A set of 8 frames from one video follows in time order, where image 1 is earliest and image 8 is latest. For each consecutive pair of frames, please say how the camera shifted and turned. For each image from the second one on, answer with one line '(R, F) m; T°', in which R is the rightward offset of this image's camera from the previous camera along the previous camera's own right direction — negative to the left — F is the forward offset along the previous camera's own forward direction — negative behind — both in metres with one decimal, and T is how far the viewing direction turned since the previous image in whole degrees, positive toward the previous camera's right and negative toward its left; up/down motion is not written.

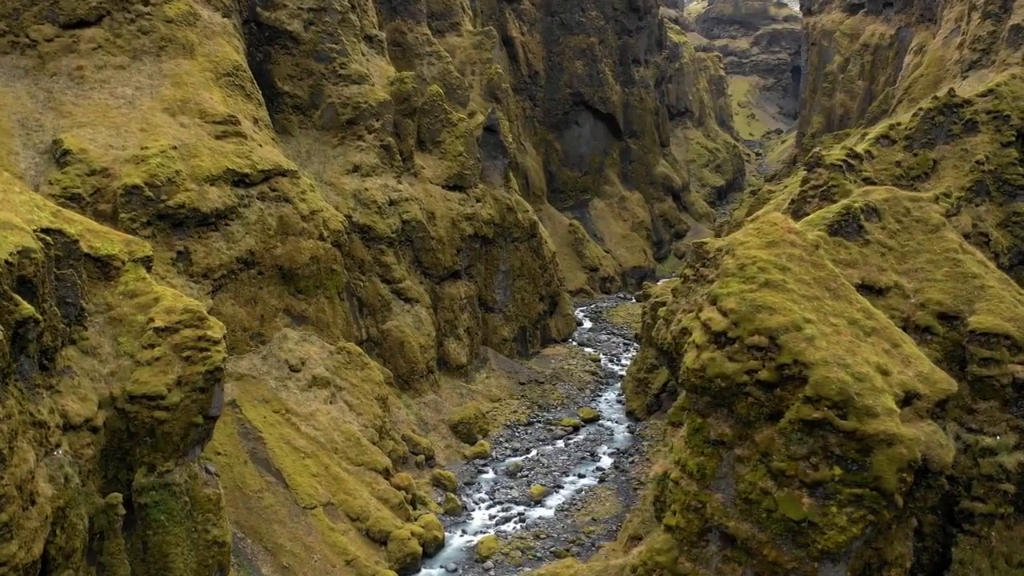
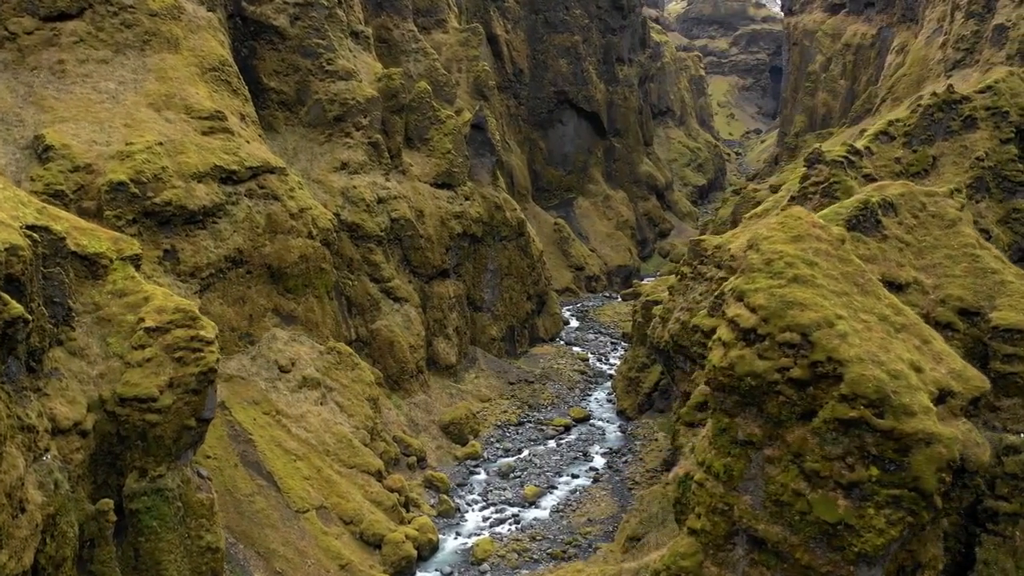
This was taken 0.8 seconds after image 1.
(-0.6, +0.4) m; +1°
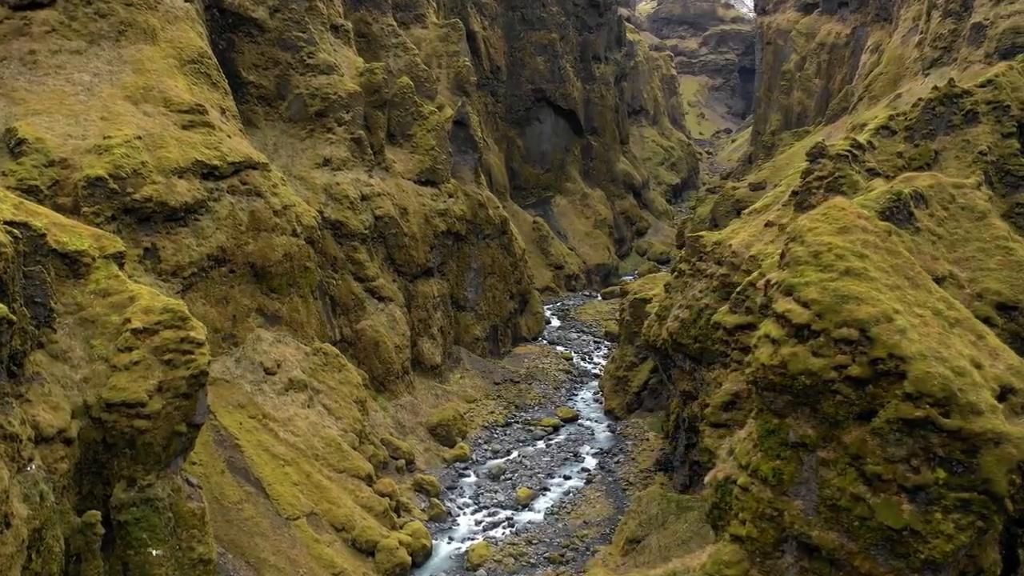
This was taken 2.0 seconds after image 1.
(-0.9, +0.7) m; +2°
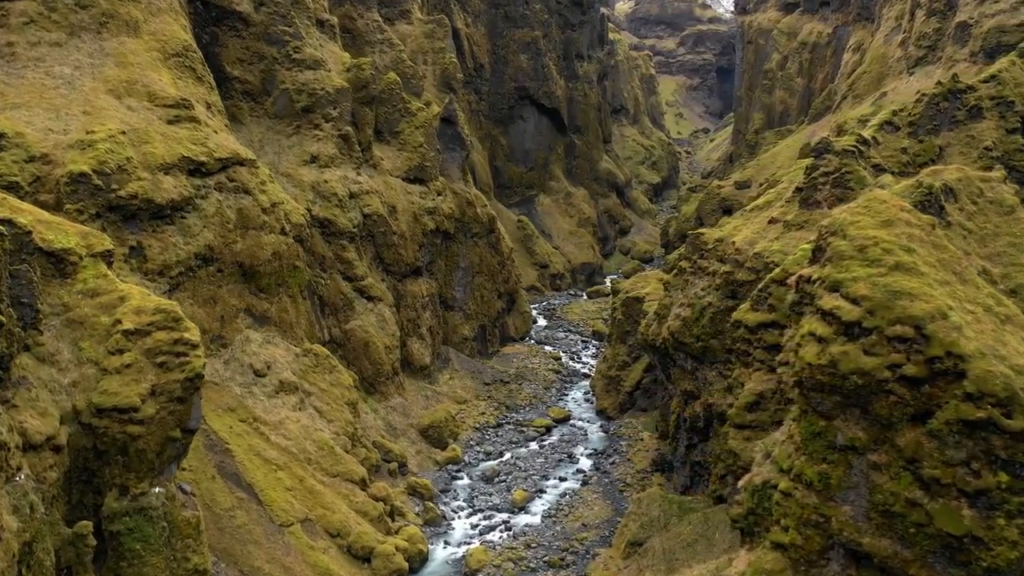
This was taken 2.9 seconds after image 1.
(-0.7, +0.6) m; +2°
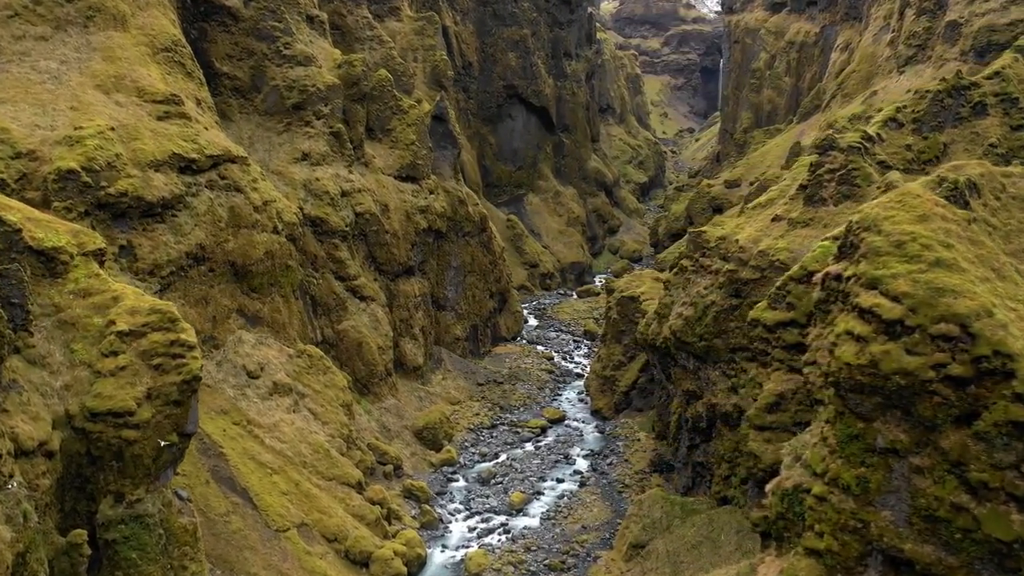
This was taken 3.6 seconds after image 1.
(-0.5, +0.4) m; +1°
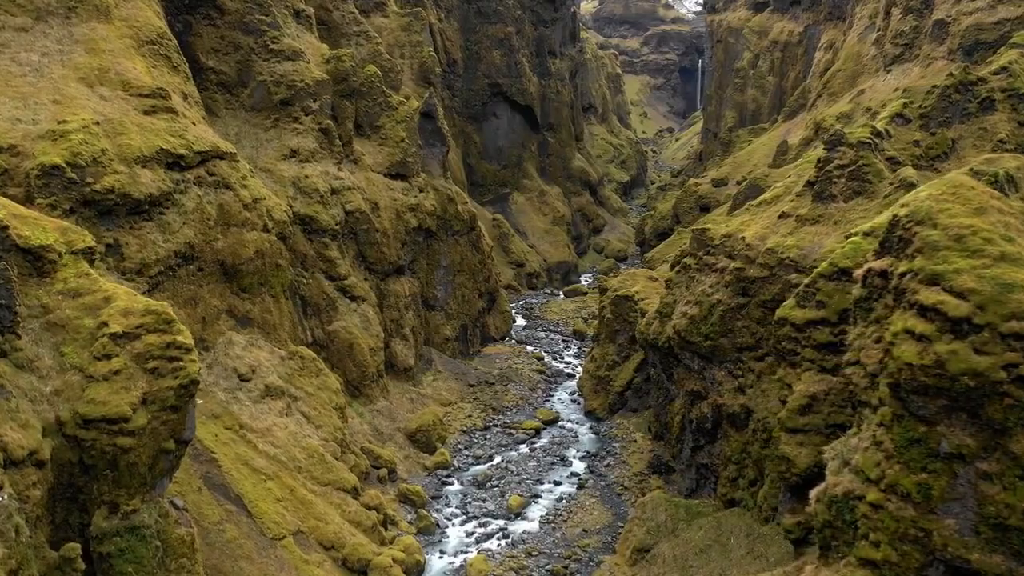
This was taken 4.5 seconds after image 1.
(-0.7, +0.6) m; +2°
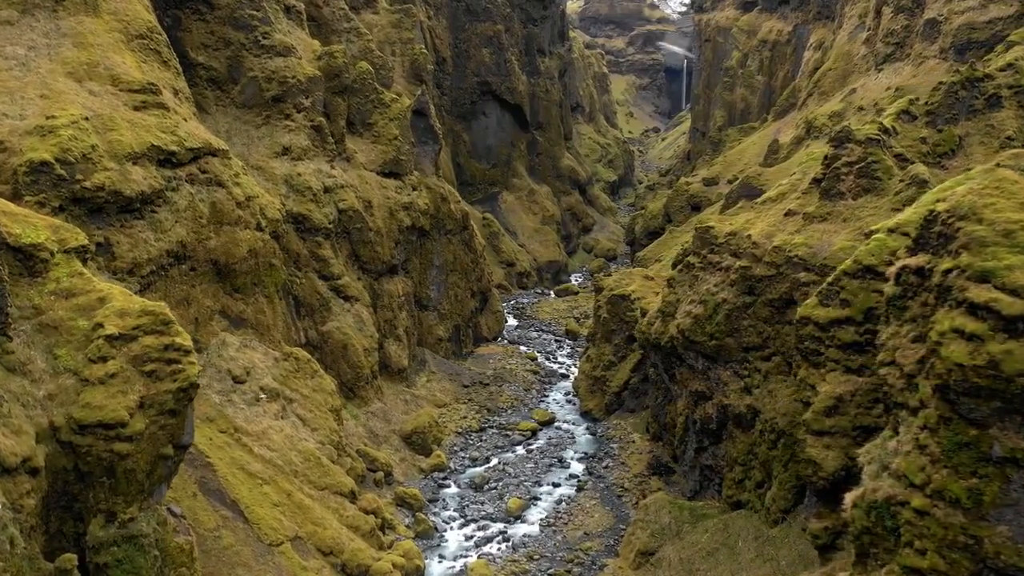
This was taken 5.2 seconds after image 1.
(-0.5, +0.5) m; +1°
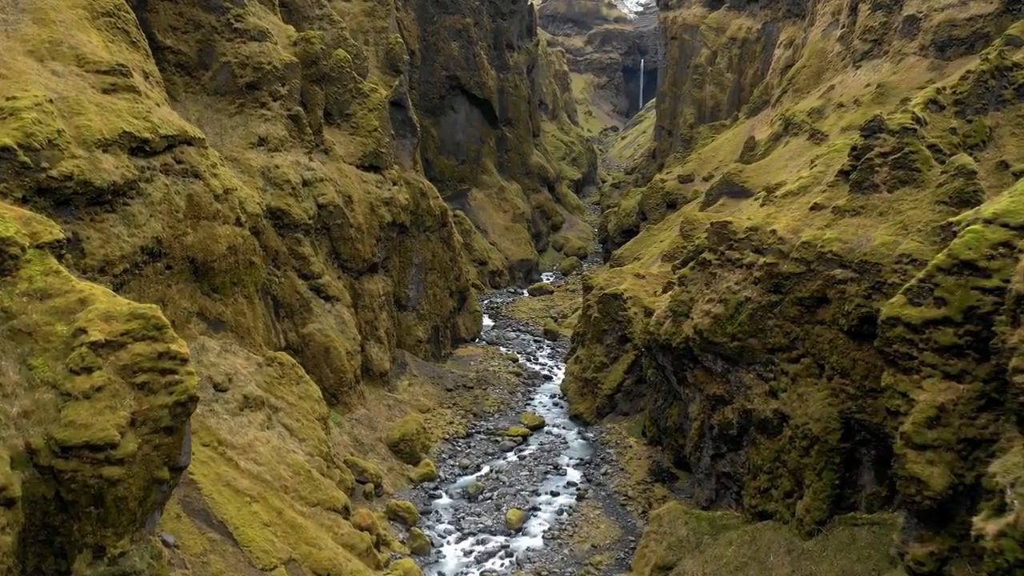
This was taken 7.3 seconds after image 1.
(-1.6, +1.7) m; +3°
